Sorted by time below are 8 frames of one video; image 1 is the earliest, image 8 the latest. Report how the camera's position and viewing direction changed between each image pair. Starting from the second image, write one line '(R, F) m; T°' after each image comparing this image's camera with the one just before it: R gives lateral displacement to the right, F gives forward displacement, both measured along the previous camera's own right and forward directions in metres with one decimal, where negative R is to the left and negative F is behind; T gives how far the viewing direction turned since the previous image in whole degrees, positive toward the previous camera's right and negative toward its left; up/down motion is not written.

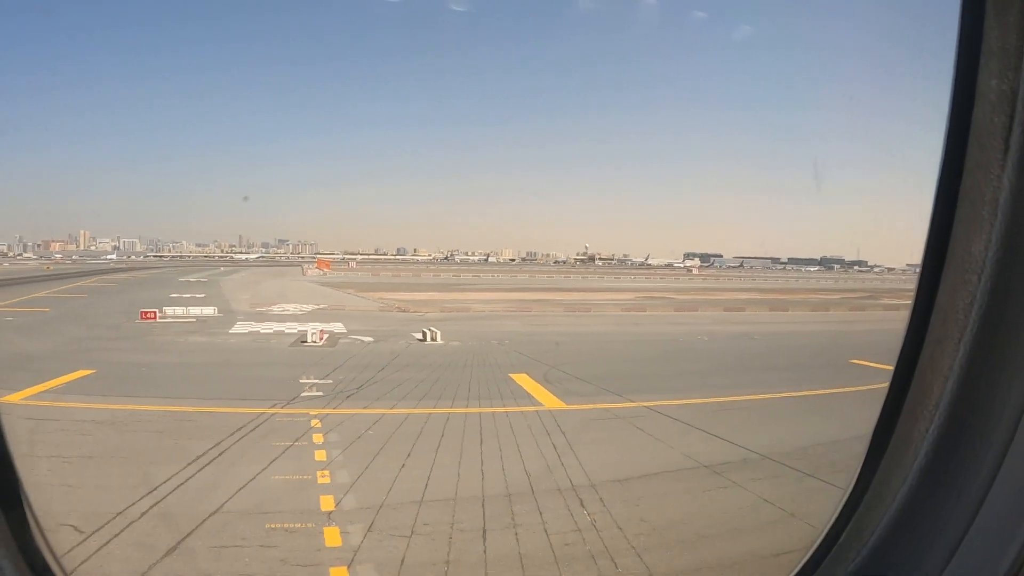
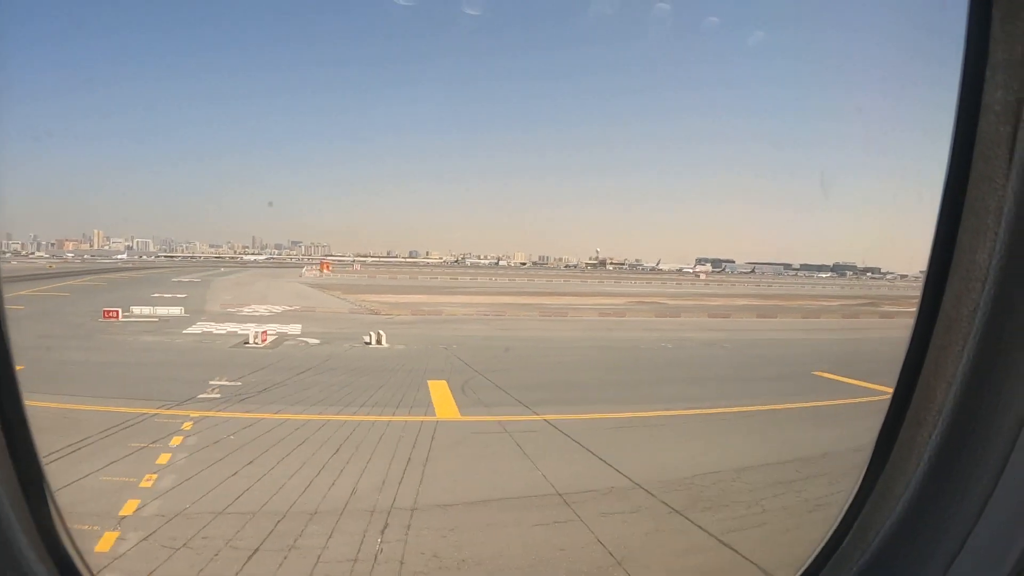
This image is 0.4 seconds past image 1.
(+2.0, +0.6) m; -3°
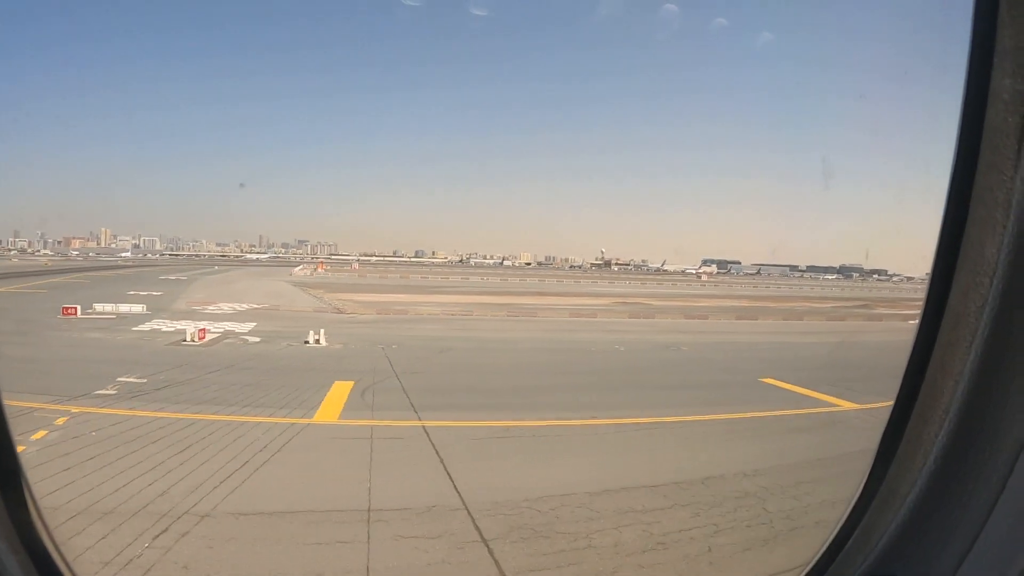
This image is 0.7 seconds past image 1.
(+2.0, +0.6) m; -3°
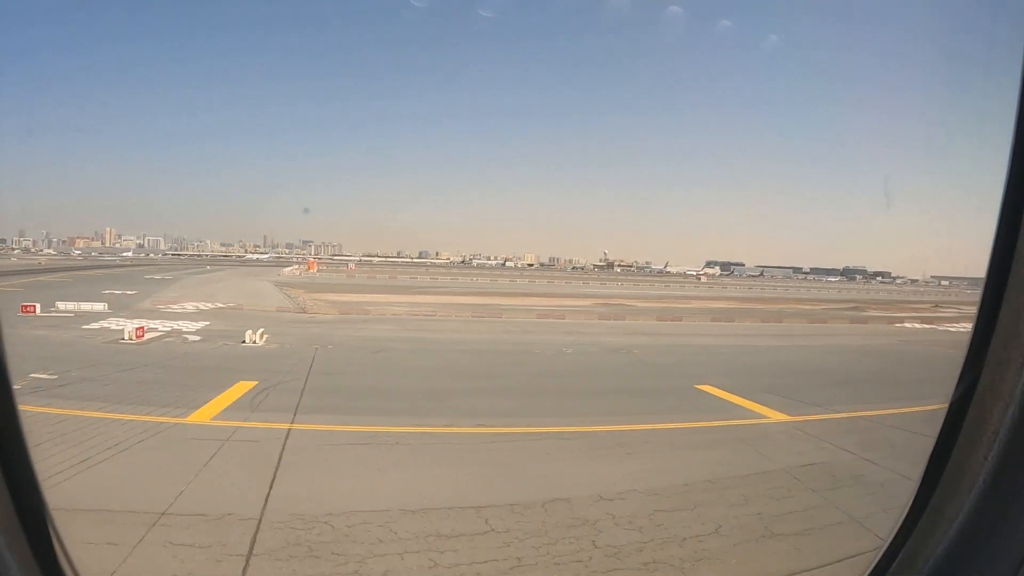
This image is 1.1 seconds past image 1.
(+1.9, +0.6) m; -2°
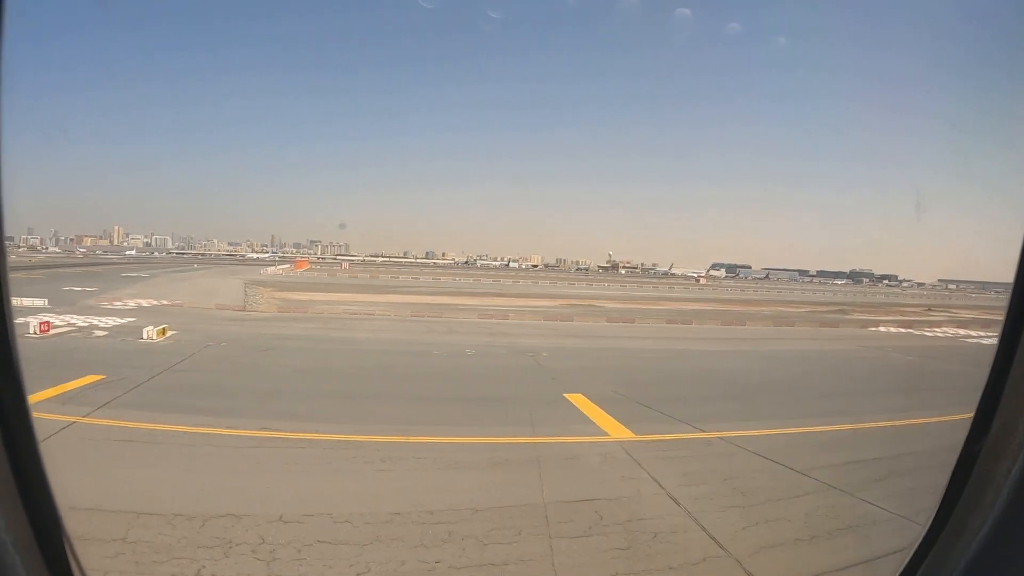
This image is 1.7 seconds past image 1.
(+3.0, +1.0) m; -4°
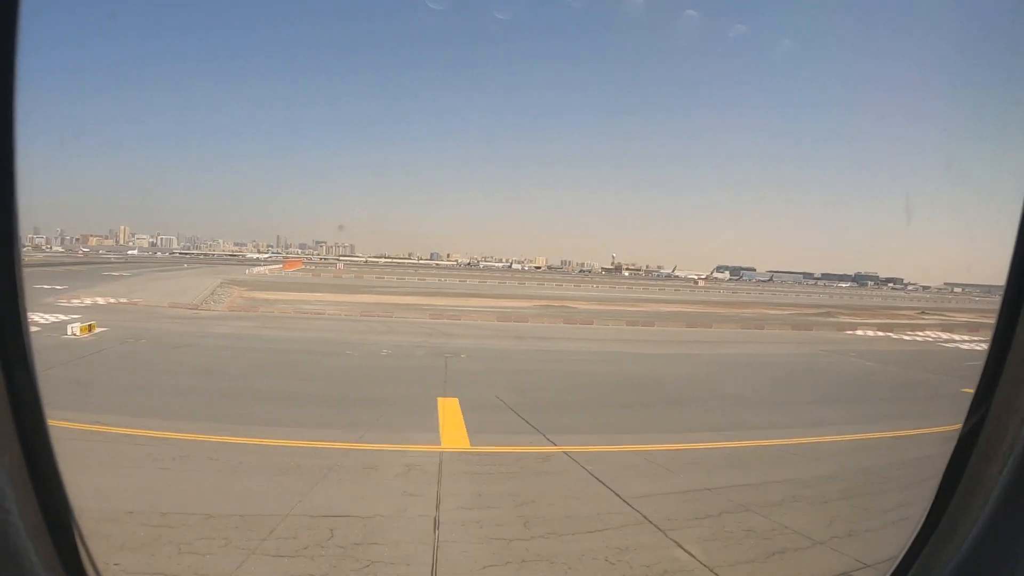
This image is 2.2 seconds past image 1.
(+2.2, +0.8) m; -3°
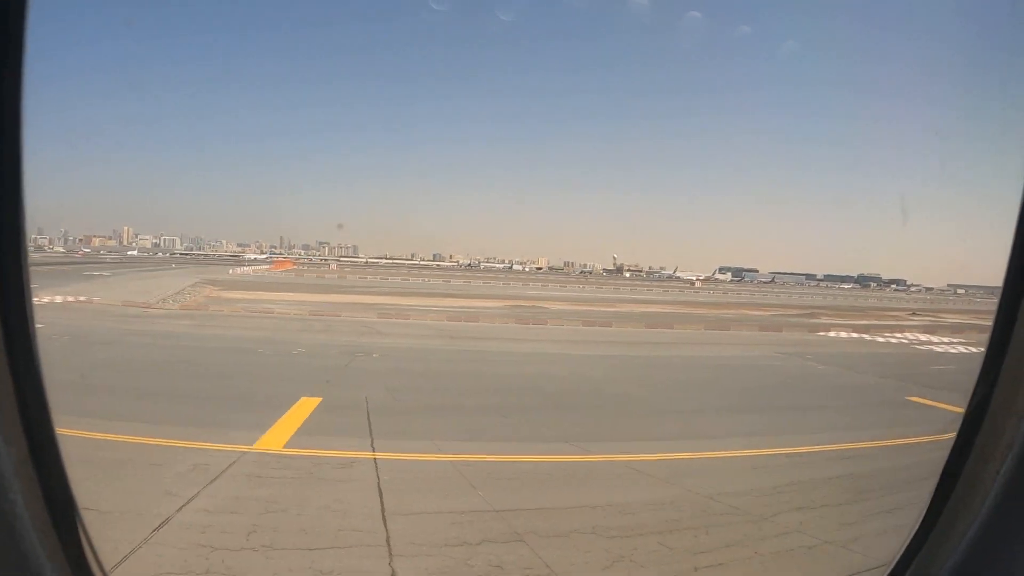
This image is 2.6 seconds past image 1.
(+2.0, +0.8) m; -2°
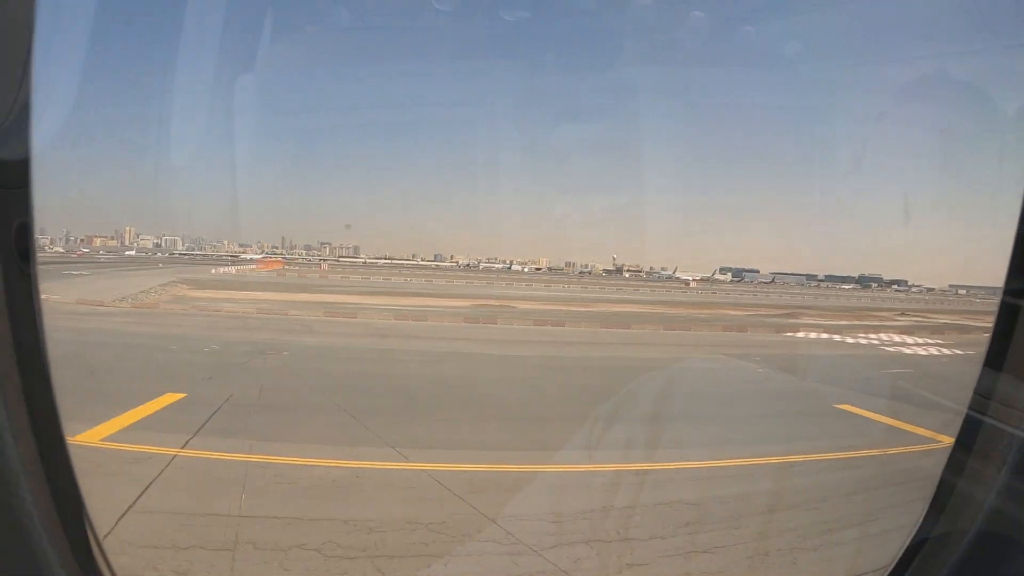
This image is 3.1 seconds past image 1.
(+1.9, +0.8) m; -2°
